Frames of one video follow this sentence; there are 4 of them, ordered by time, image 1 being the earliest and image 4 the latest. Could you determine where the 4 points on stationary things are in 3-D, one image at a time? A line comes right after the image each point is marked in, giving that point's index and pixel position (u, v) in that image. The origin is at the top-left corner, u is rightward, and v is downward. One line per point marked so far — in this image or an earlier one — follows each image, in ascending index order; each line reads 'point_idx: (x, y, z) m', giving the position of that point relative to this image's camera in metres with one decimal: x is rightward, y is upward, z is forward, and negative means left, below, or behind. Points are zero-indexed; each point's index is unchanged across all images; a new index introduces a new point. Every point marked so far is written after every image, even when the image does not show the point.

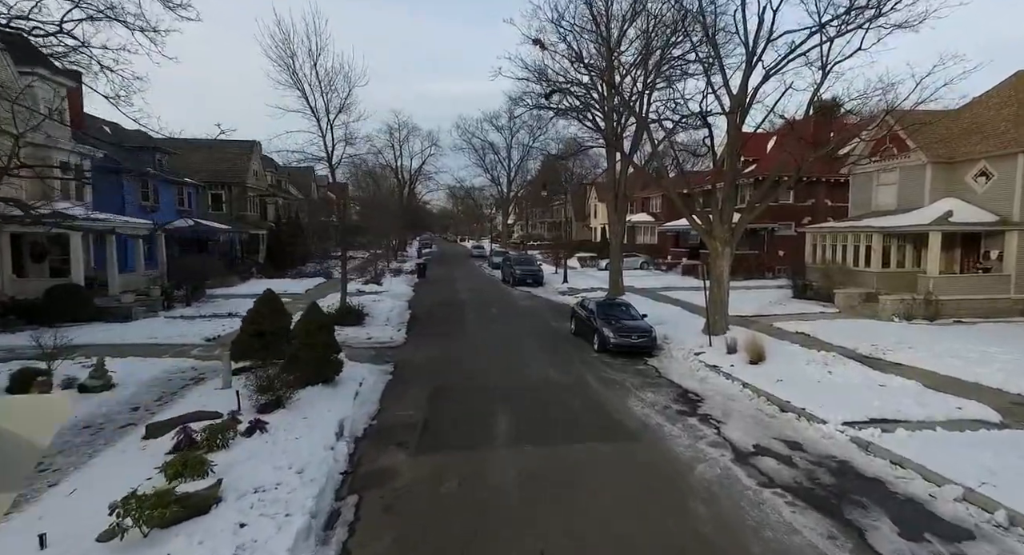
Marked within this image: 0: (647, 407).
0: (+2.3, -2.2, +9.5) m
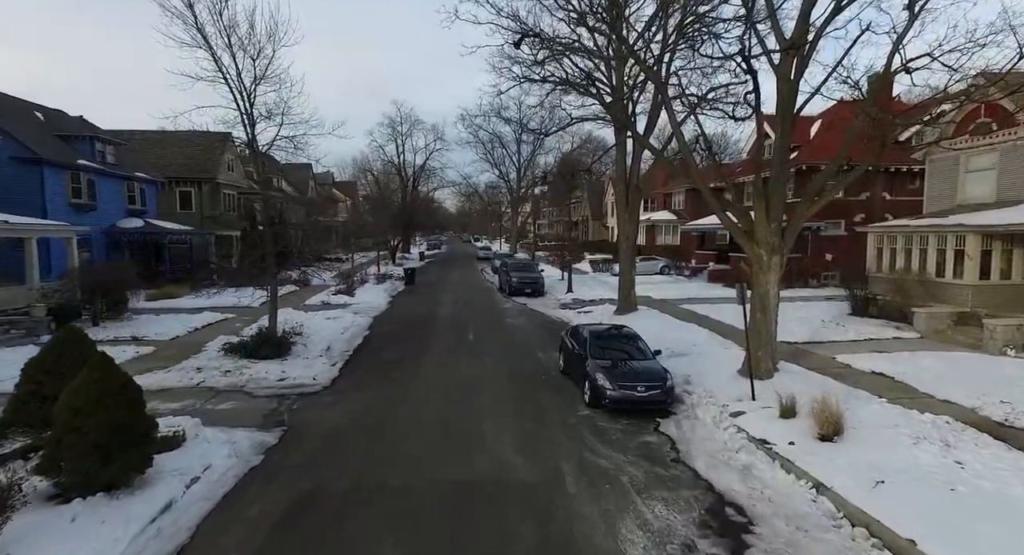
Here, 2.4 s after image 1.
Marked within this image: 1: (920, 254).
0: (+1.4, -2.6, +5.3) m
1: (+11.7, +0.7, +15.7) m
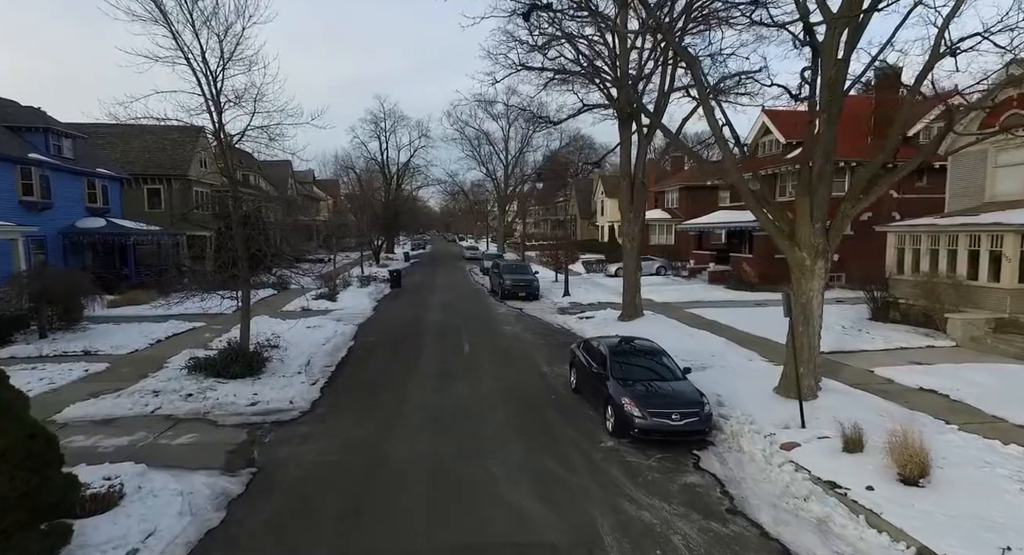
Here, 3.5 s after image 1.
0: (+1.7, -2.8, +4.0) m
1: (+11.6, +0.6, +14.7) m
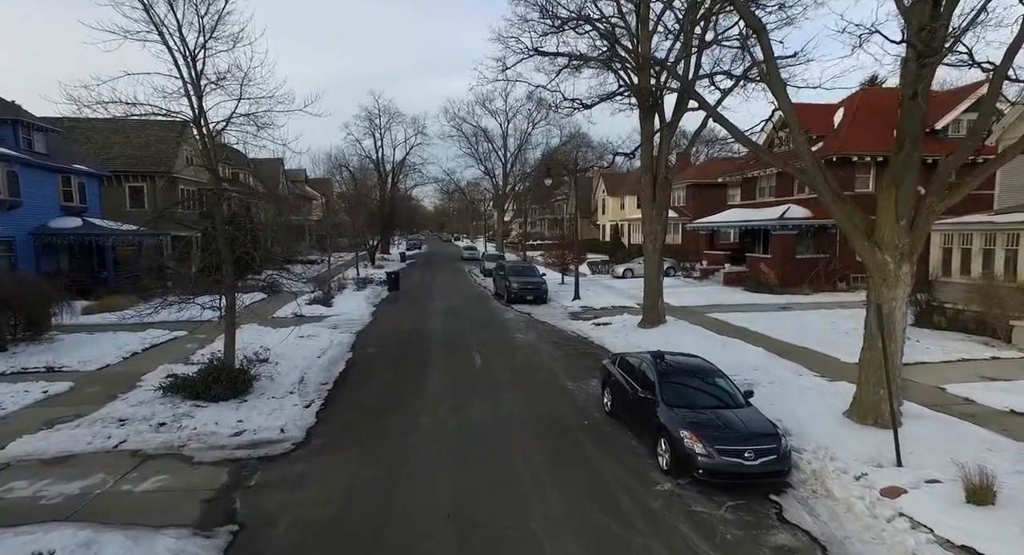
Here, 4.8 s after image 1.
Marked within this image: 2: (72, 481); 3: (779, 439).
0: (+2.2, -2.9, +2.7) m
1: (+12.0, +0.5, +13.4) m
2: (-5.3, -2.5, +6.7) m
3: (+3.3, -2.0, +6.7) m
